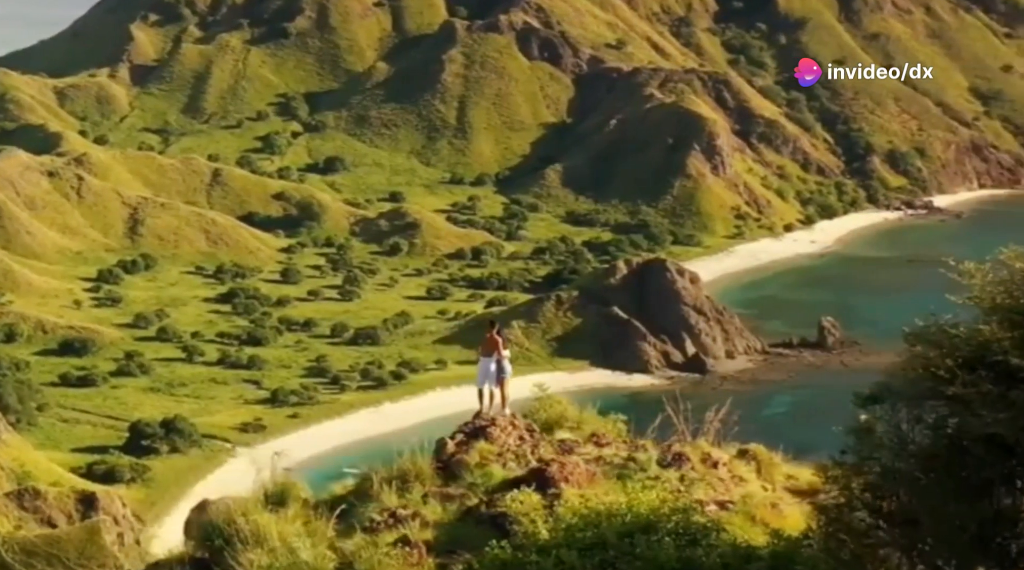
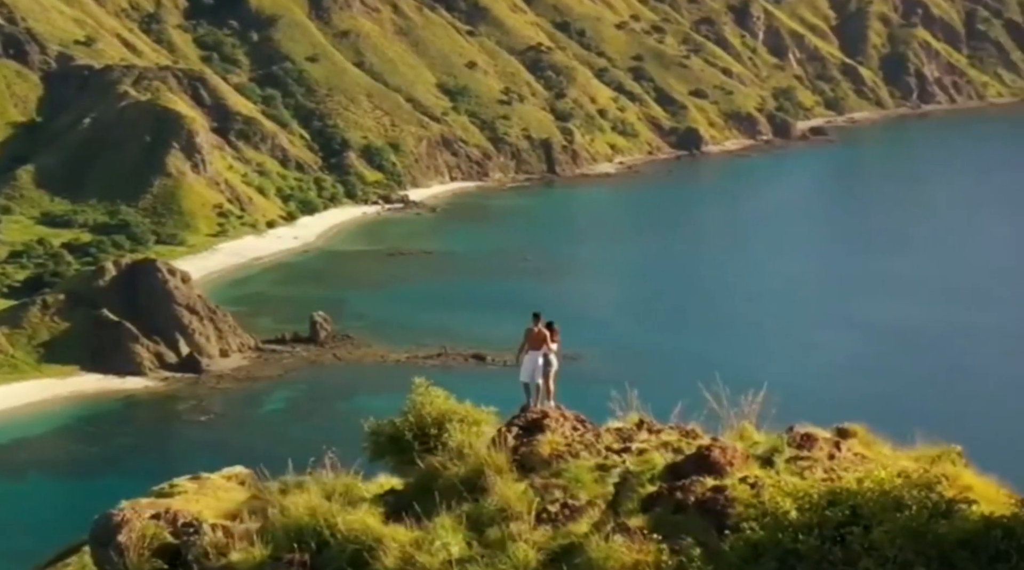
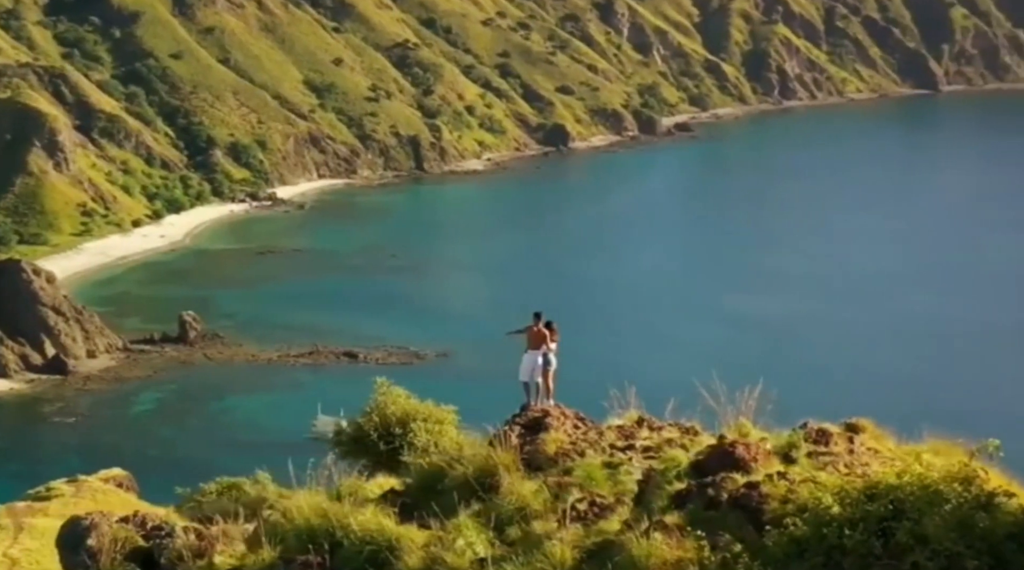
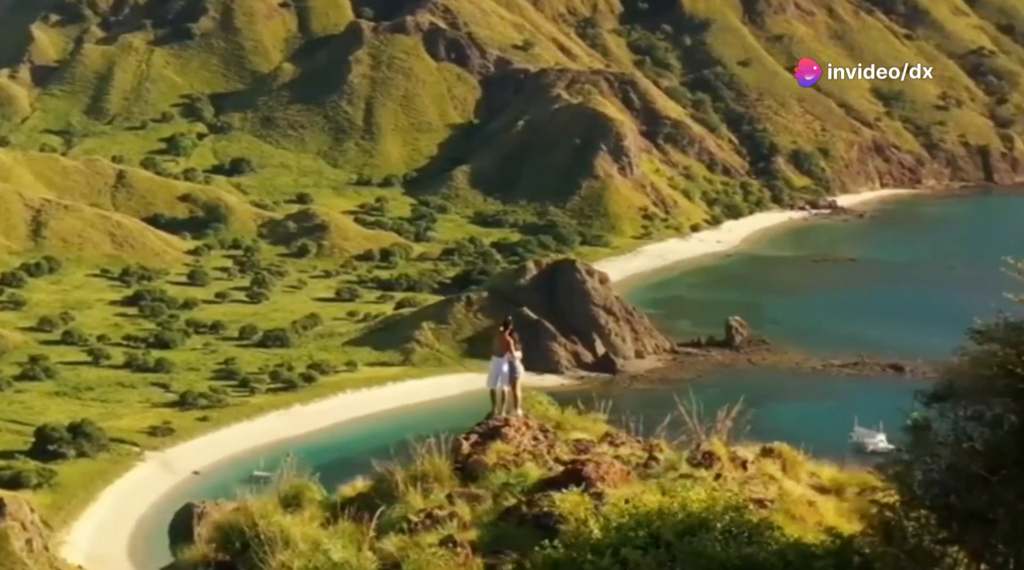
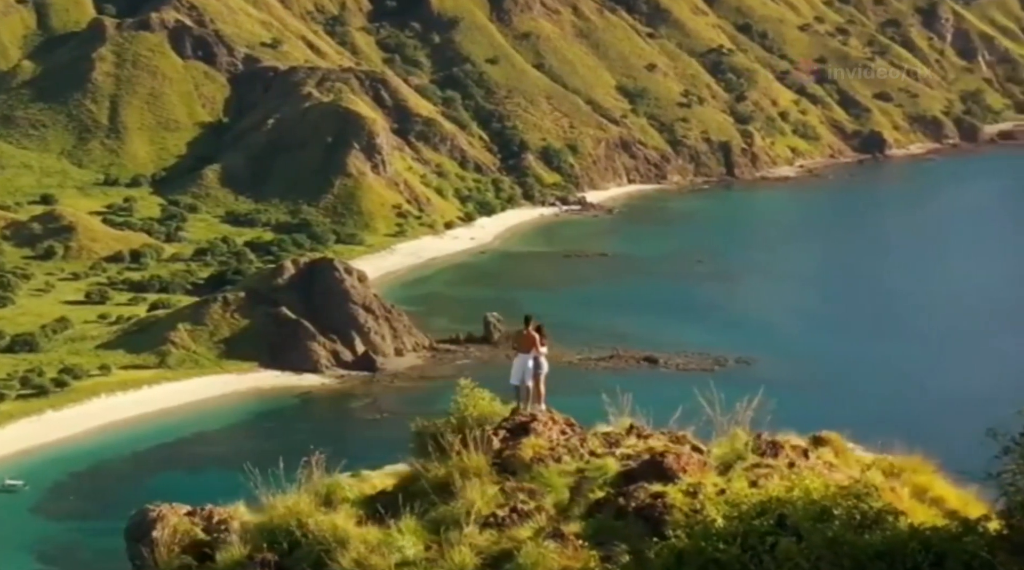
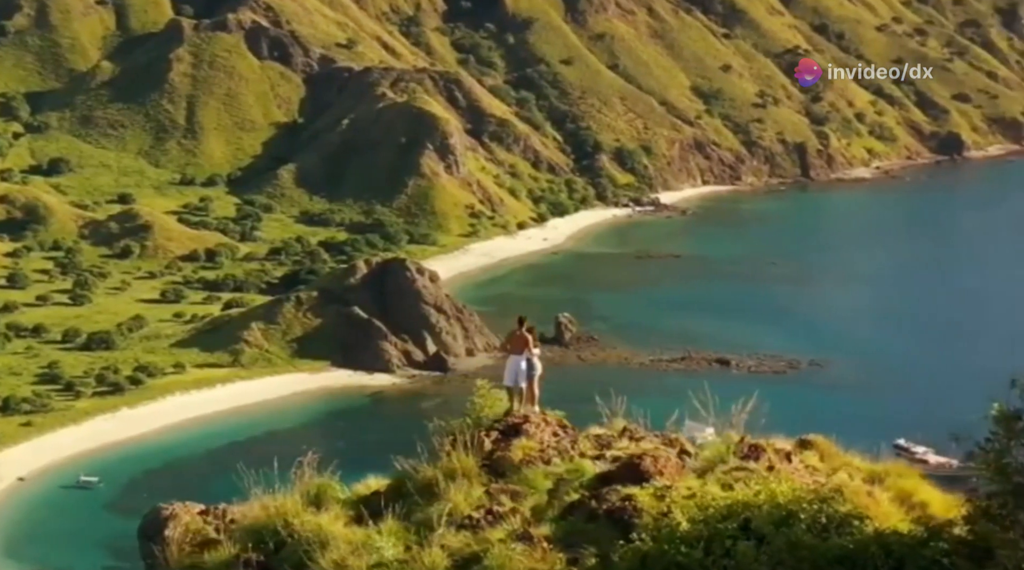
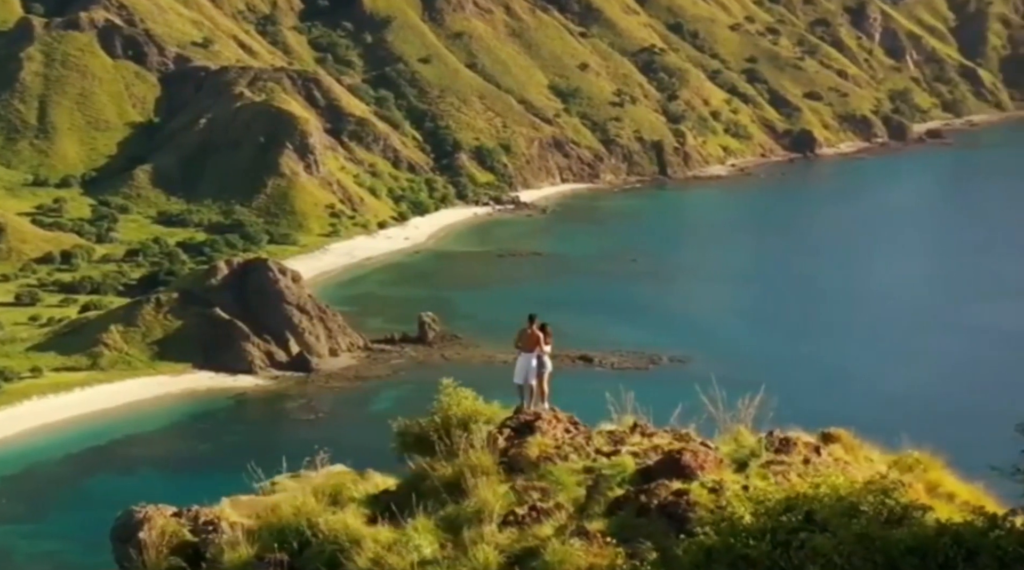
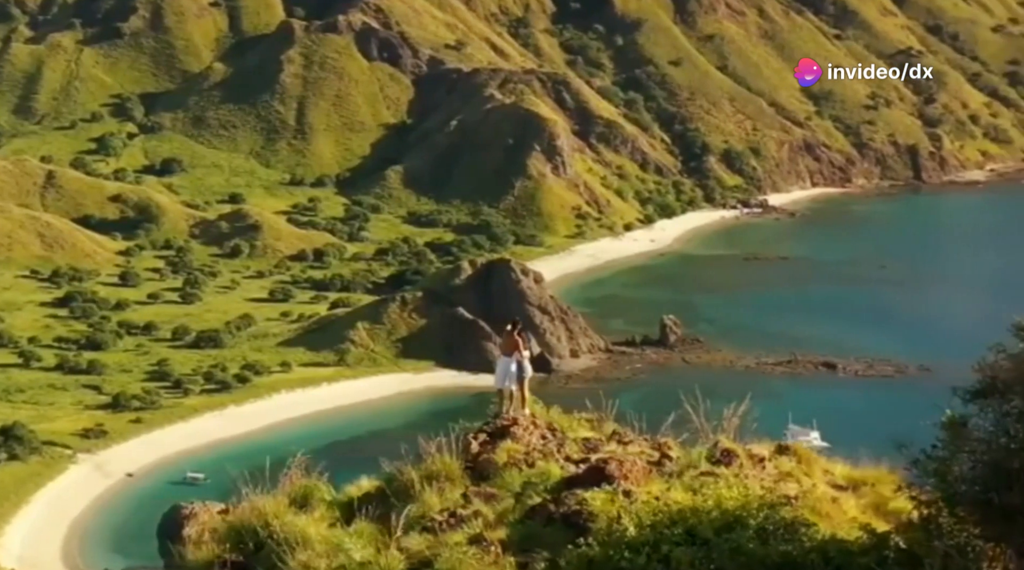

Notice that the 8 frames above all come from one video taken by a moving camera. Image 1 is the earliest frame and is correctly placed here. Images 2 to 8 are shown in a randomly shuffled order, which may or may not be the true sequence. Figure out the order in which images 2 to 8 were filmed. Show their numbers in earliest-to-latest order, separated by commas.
4, 8, 6, 5, 7, 2, 3
